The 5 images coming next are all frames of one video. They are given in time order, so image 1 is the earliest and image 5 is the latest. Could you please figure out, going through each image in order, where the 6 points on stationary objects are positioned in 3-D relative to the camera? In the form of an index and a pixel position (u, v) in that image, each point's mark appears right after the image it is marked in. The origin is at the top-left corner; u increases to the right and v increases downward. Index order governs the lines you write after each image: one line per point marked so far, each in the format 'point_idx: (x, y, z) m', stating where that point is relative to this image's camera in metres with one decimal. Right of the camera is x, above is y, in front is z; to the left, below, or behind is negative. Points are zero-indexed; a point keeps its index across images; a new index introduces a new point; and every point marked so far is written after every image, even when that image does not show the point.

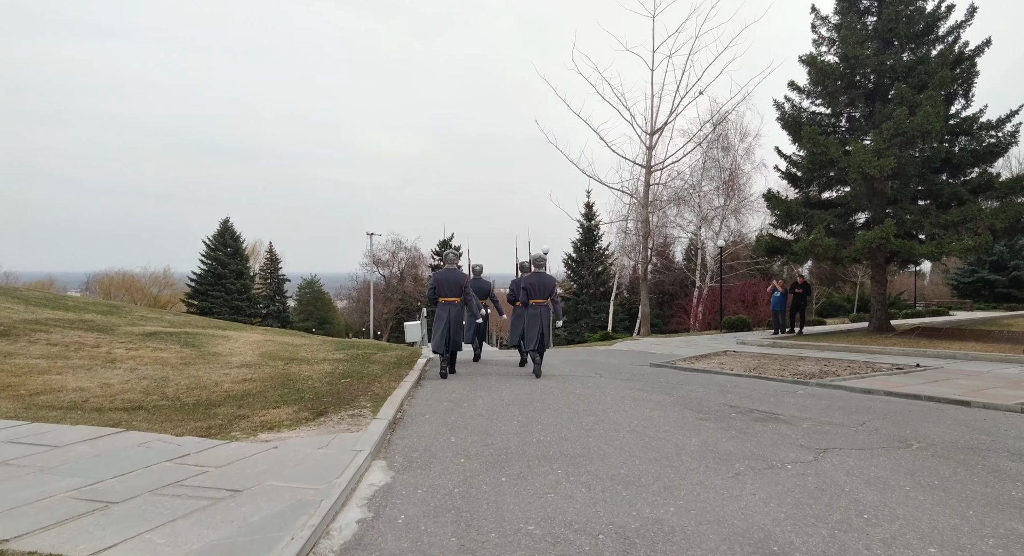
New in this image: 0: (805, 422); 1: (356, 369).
0: (+2.8, -1.4, +6.5) m
1: (-2.2, -1.3, +9.8) m
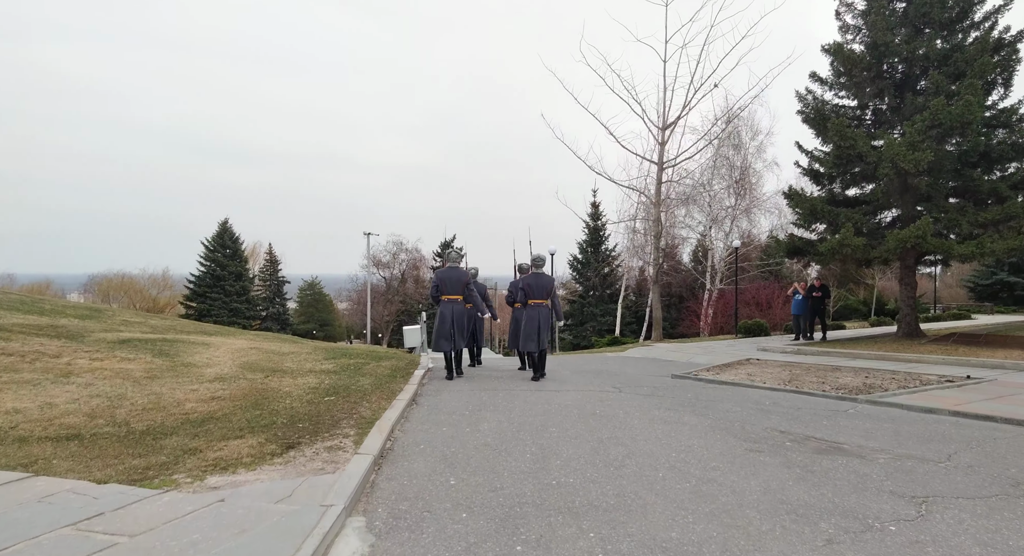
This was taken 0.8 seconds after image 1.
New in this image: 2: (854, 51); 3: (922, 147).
0: (+2.9, -1.4, +5.4) m
1: (-2.1, -1.3, +8.7) m
2: (+8.4, +5.6, +16.7) m
3: (+8.8, +2.8, +14.7) m
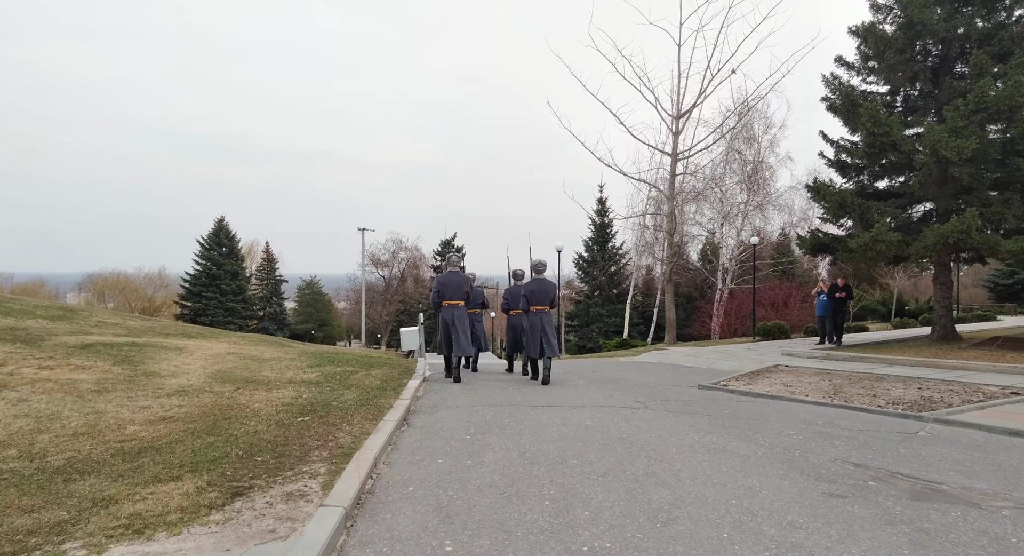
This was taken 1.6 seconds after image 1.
0: (+3.0, -1.4, +4.2) m
1: (-2.0, -1.3, +7.5) m
2: (+8.5, +5.6, +15.5) m
3: (+8.9, +2.8, +13.4) m
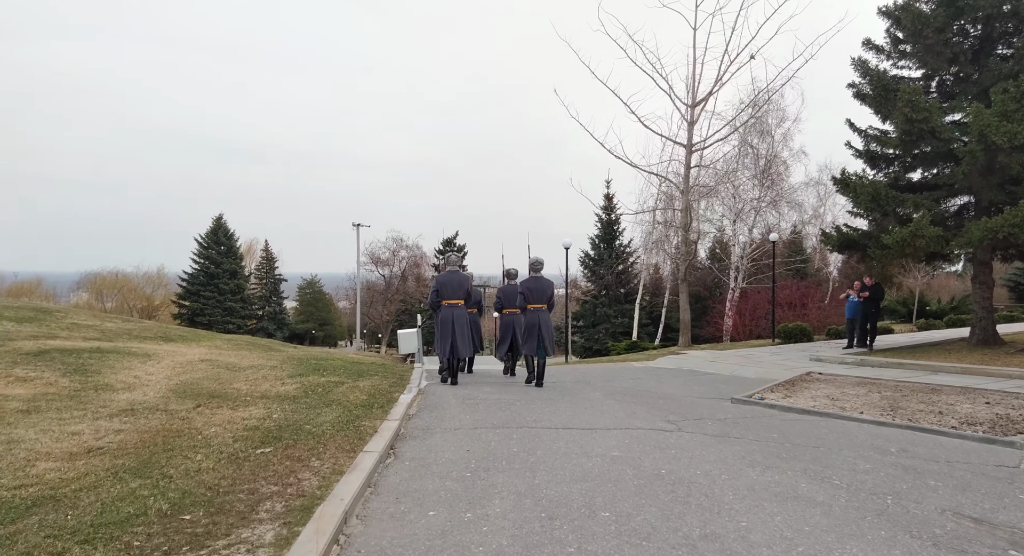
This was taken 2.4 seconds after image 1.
0: (+3.1, -1.4, +3.0) m
1: (-2.0, -1.3, +6.3) m
2: (+8.6, +5.6, +14.3) m
3: (+9.0, +2.9, +12.2) m
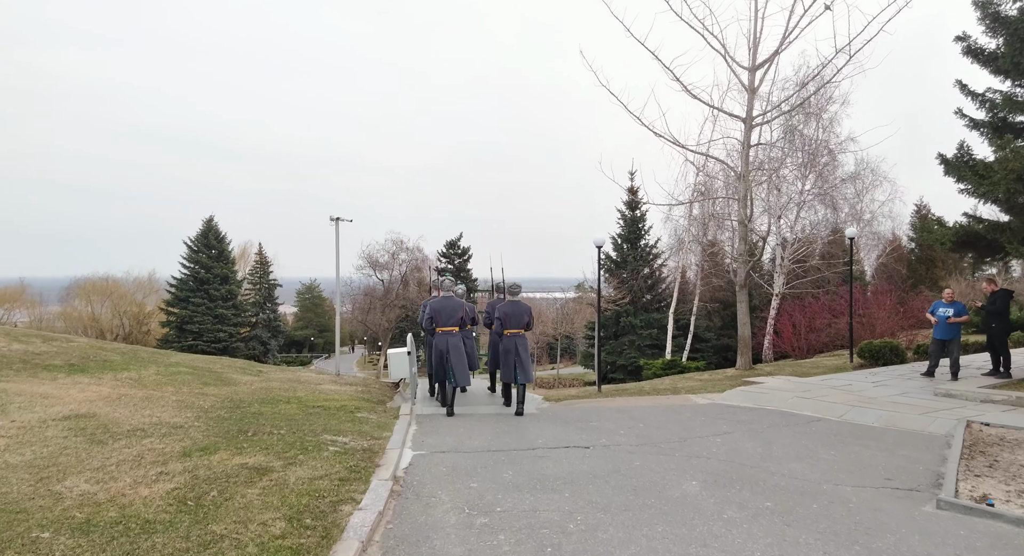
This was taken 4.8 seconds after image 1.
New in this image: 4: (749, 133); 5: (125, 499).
0: (+3.3, -1.4, -0.7) m
1: (-1.7, -1.4, +2.6) m
2: (+8.9, +5.5, +10.6) m
3: (+9.3, +2.8, +8.5) m
4: (+5.3, +3.3, +15.3) m
5: (-2.5, -1.4, +4.5) m
